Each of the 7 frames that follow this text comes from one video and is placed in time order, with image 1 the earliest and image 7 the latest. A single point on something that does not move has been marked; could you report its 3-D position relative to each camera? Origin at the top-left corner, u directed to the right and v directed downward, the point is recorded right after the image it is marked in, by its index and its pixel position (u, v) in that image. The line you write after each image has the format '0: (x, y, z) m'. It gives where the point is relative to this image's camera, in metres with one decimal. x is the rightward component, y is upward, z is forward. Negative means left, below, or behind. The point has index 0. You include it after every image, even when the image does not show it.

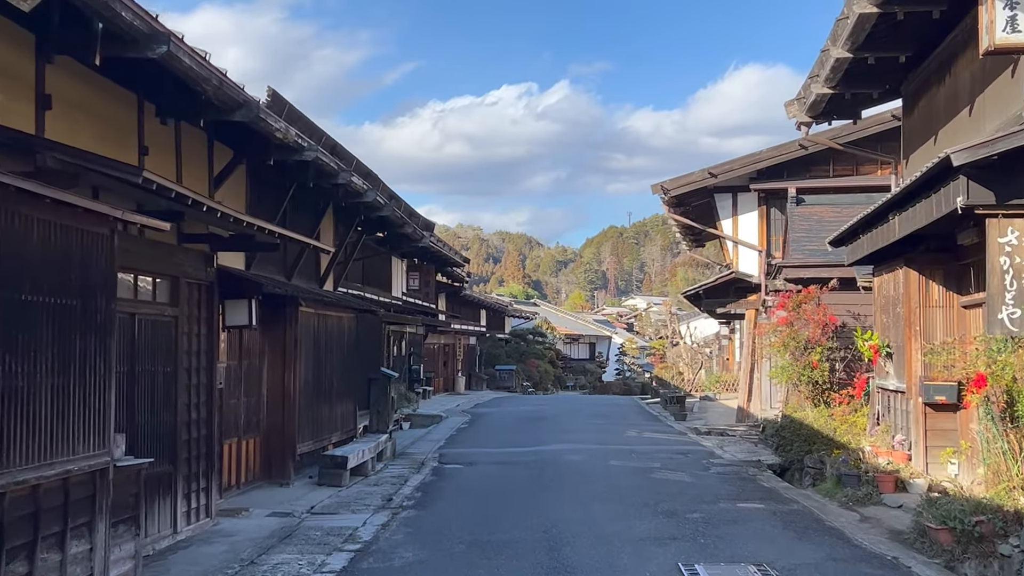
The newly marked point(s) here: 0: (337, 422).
0: (-2.0, -1.5, +12.7) m
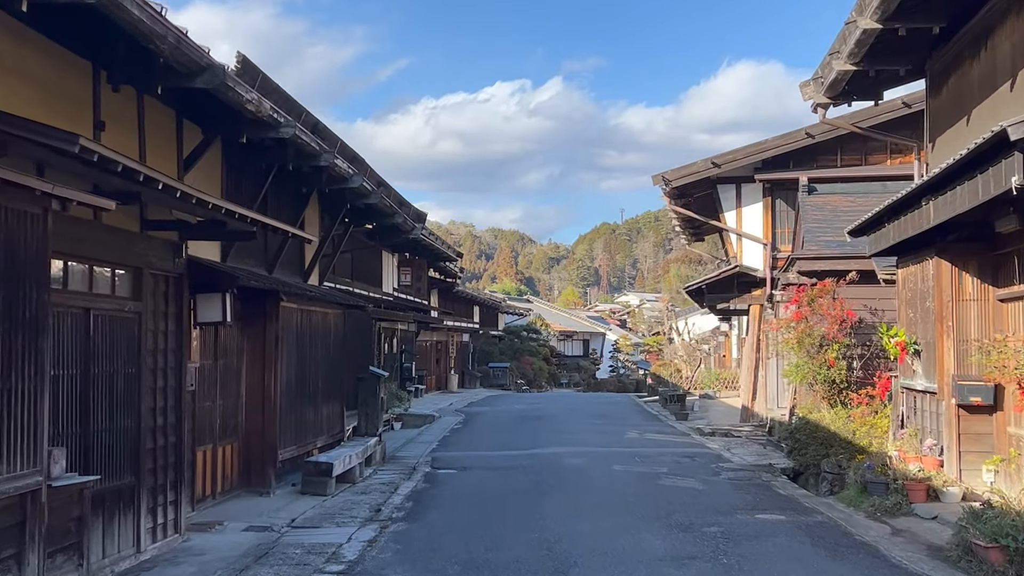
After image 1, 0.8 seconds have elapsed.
0: (-2.0, -1.5, +12.0) m
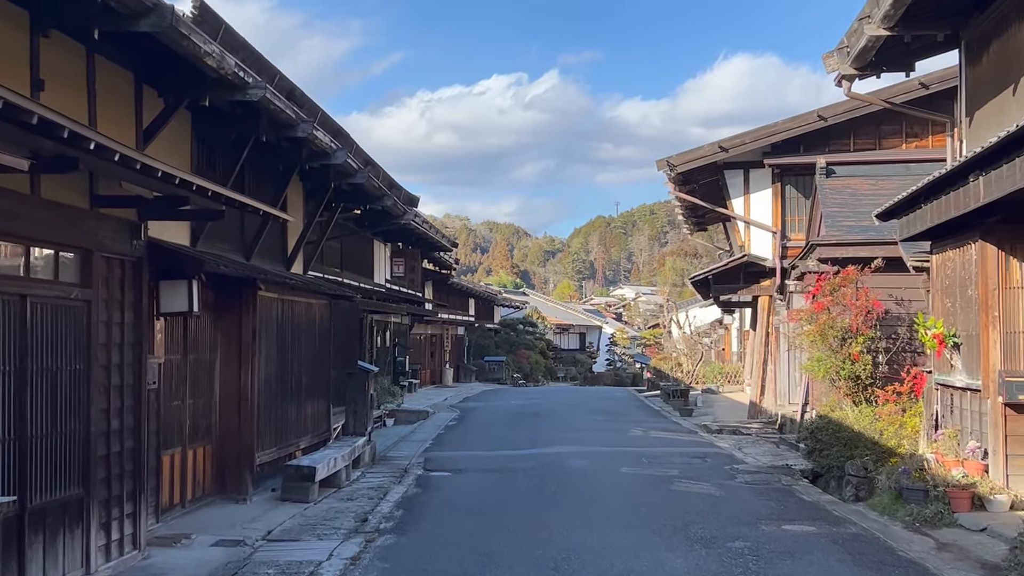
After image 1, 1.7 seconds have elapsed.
0: (-2.0, -1.4, +11.1) m
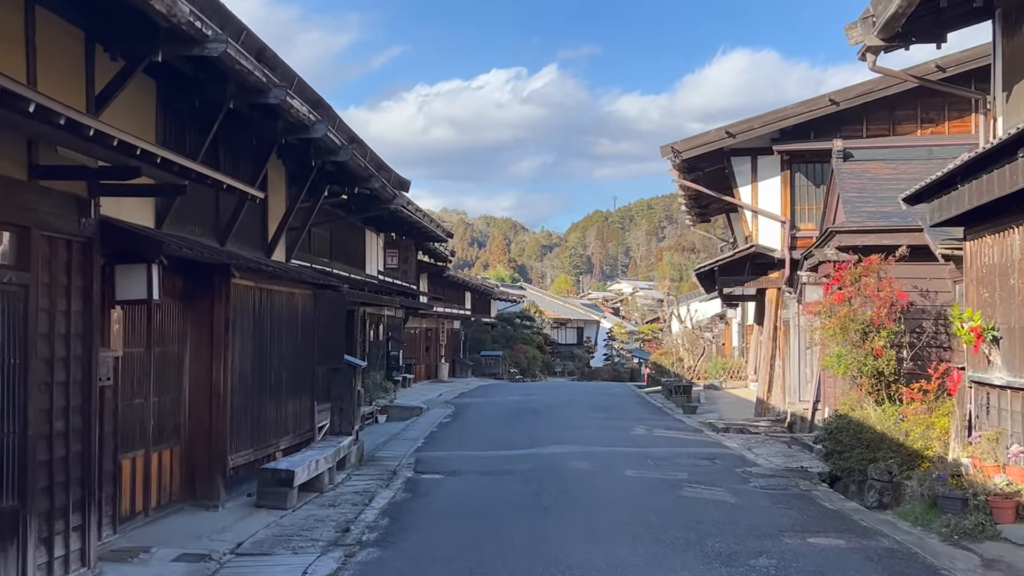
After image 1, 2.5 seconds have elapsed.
0: (-2.1, -1.3, +10.3) m
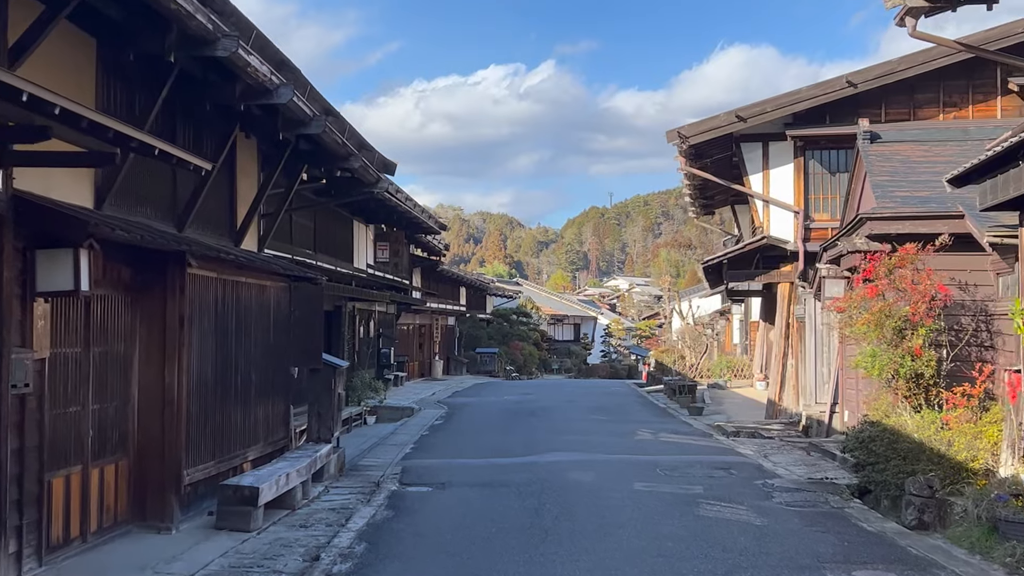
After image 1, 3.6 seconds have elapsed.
0: (-2.1, -1.2, +9.3) m
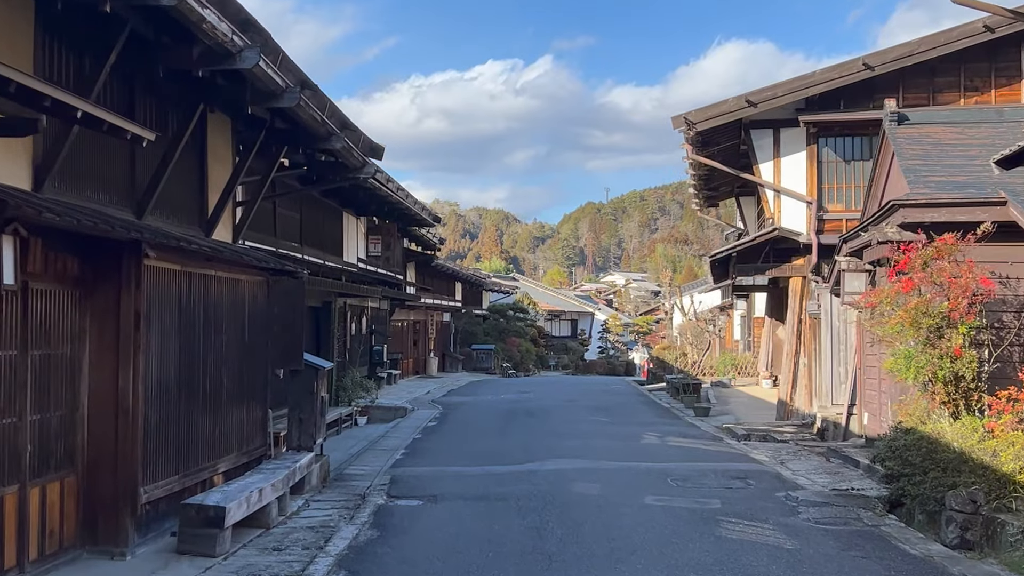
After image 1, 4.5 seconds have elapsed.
0: (-2.1, -1.2, +8.4) m
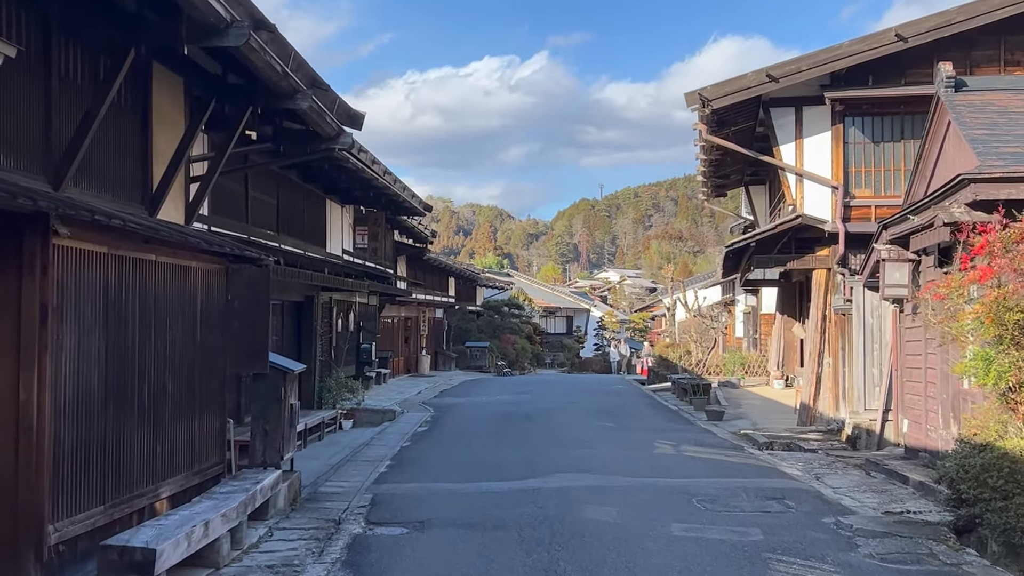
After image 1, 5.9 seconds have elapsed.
0: (-2.1, -1.1, +7.1) m
